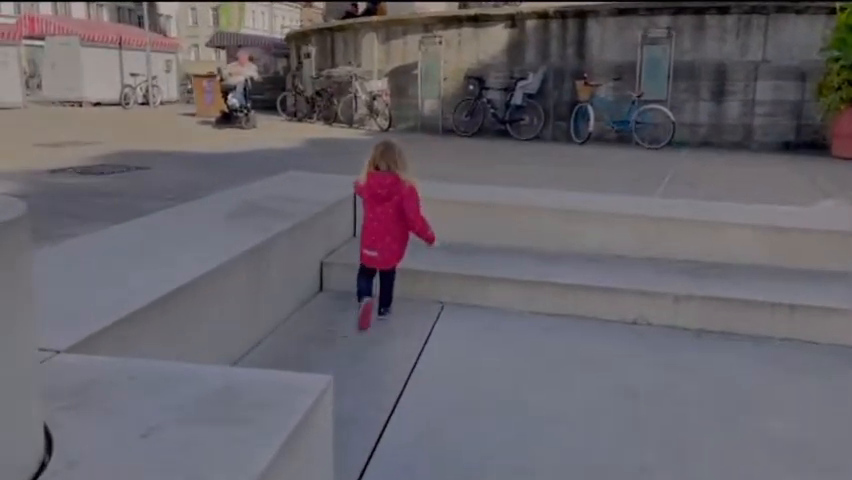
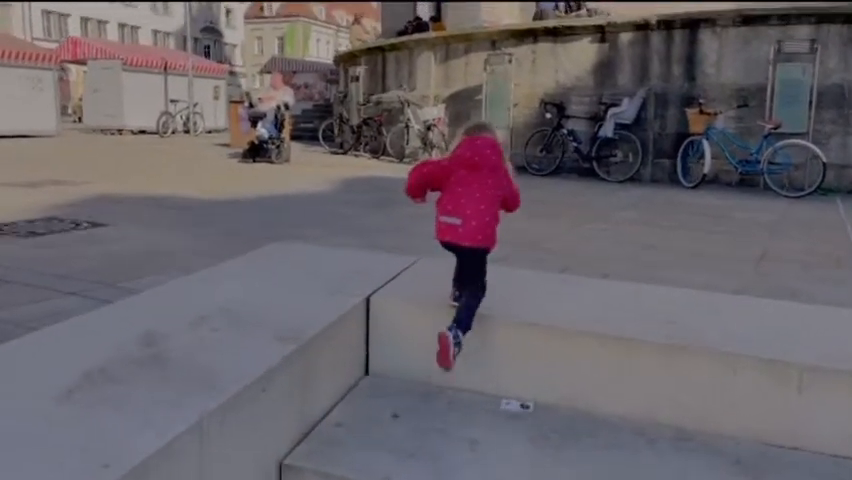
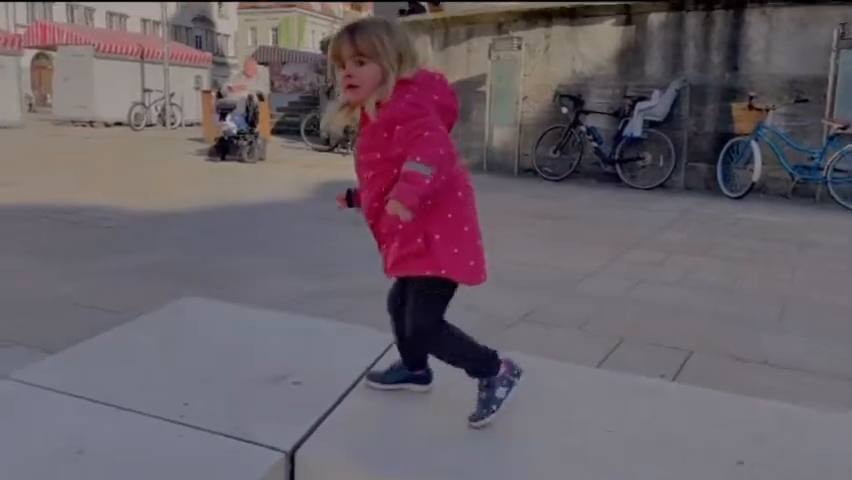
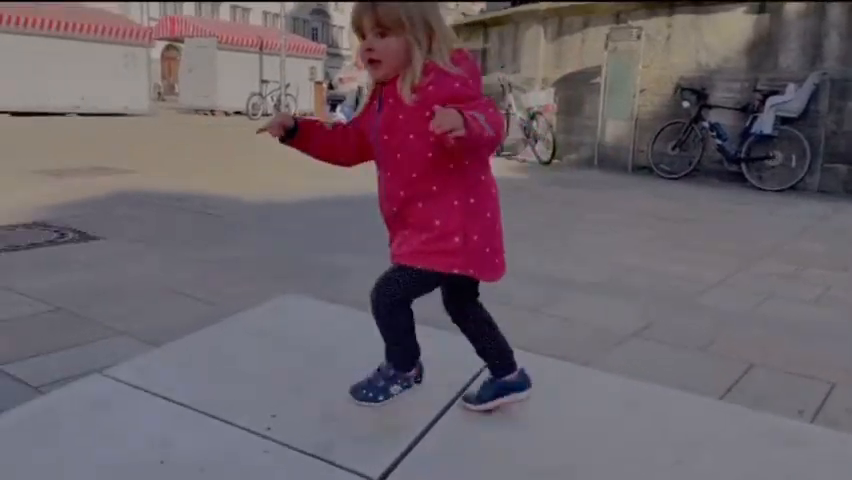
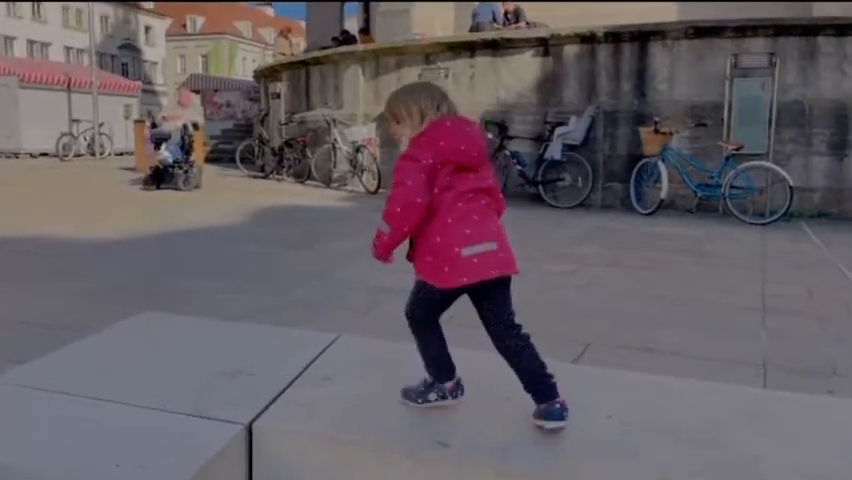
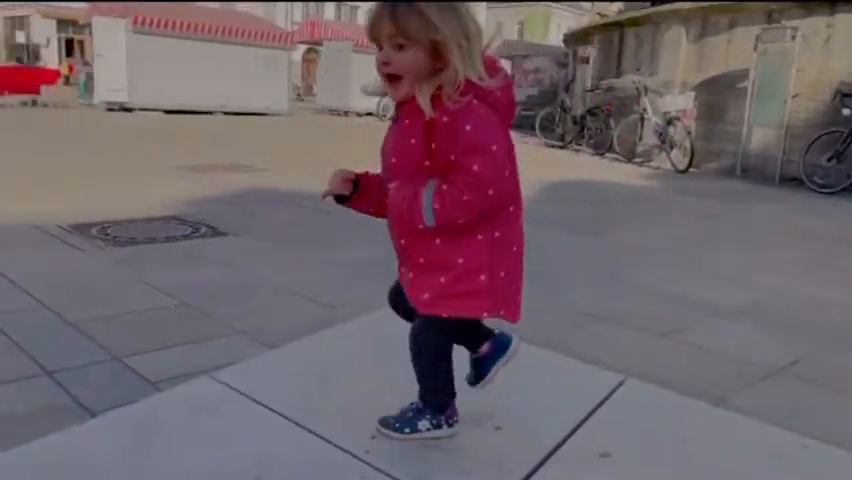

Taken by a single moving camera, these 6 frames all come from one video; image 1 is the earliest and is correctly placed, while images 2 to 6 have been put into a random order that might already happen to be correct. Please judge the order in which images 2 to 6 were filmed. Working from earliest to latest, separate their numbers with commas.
2, 5, 3, 4, 6
